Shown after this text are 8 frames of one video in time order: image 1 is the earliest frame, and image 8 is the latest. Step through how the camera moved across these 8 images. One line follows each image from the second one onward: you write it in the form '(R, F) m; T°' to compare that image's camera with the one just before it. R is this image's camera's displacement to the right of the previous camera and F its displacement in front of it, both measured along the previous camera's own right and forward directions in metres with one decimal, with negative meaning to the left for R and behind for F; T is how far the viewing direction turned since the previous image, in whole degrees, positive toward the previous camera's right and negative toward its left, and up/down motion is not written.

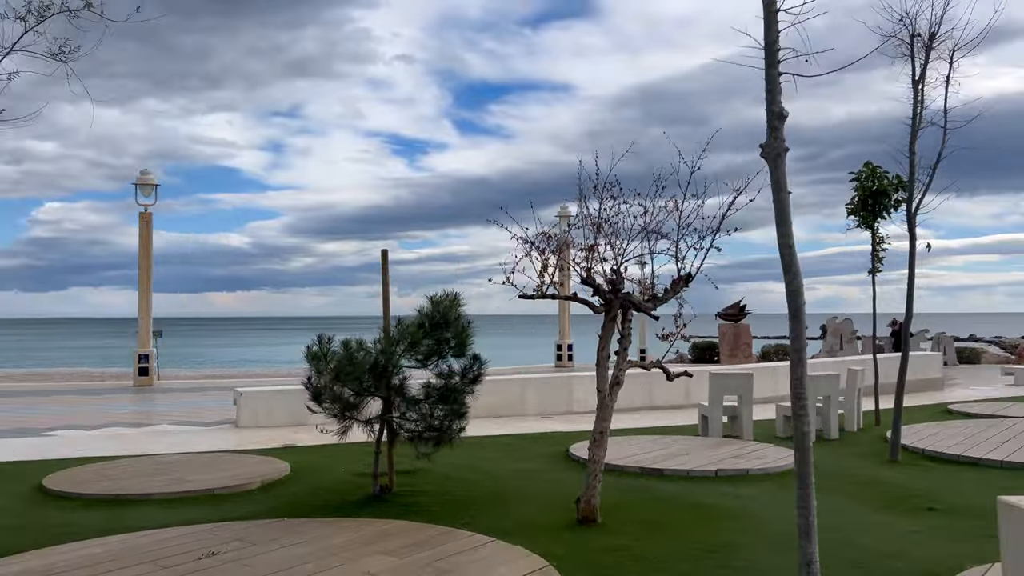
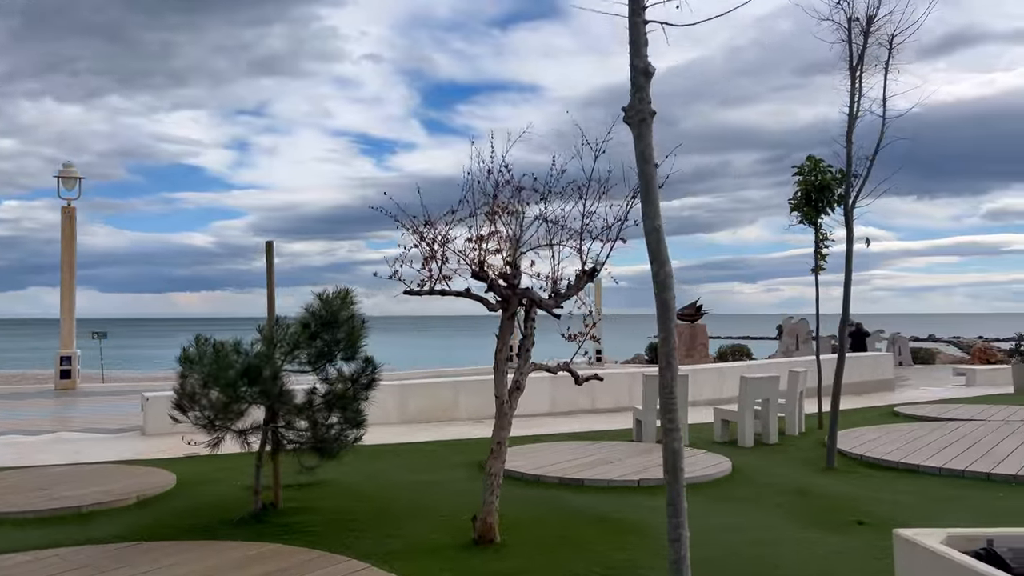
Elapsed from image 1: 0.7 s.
(+0.5, +0.5) m; +2°
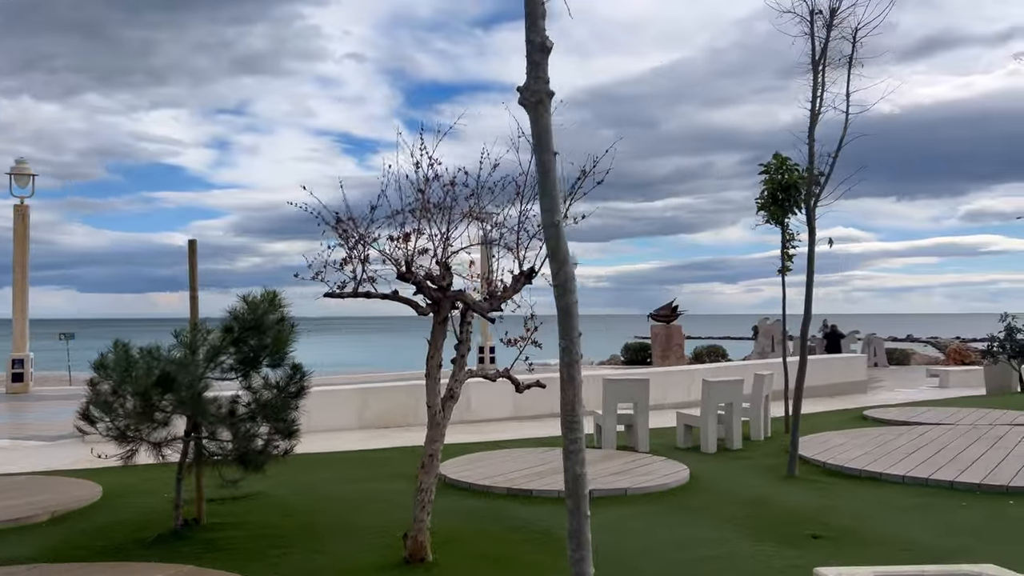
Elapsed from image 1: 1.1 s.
(+0.3, +0.3) m; +1°
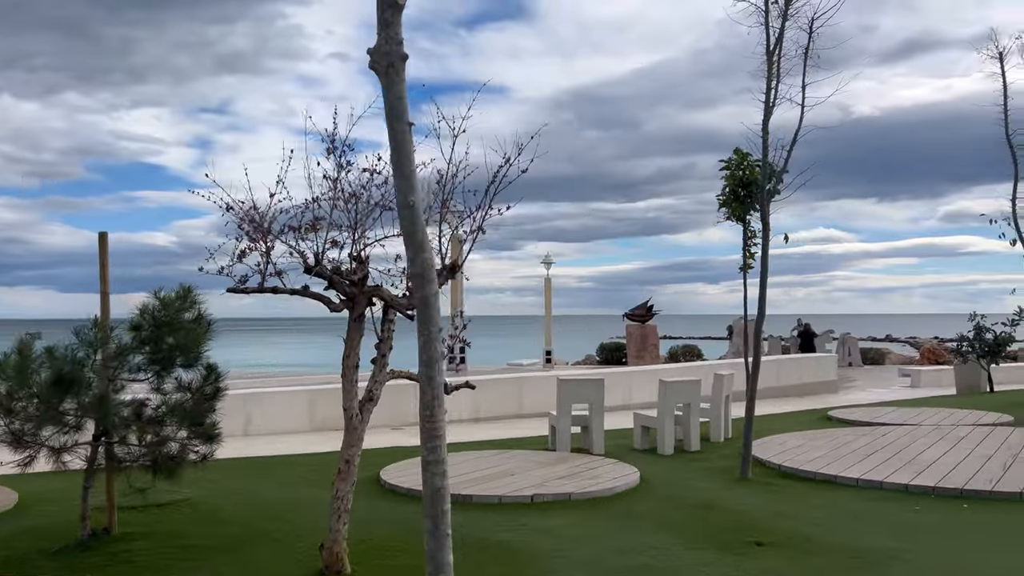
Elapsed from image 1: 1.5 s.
(+0.3, +0.3) m; +1°
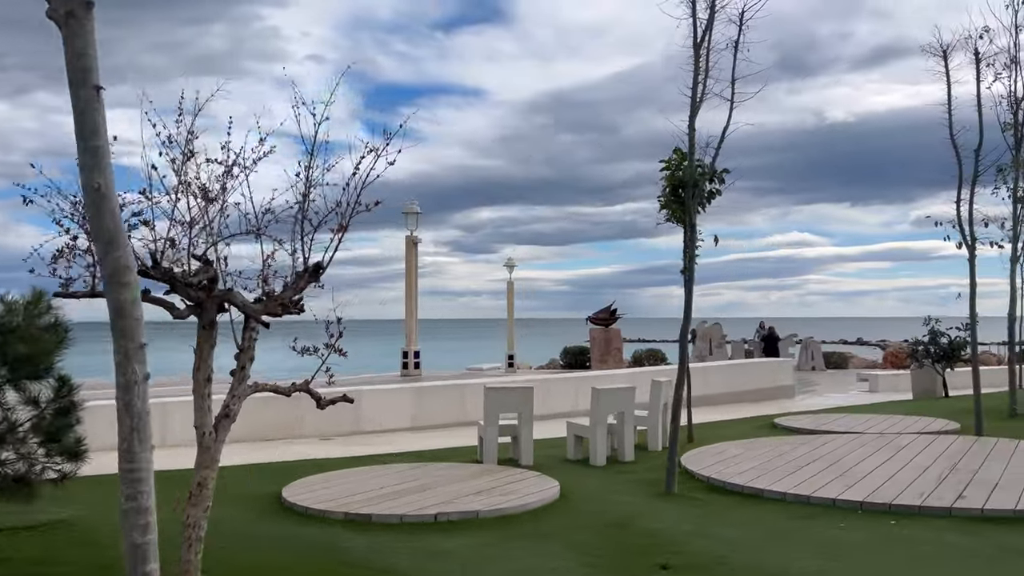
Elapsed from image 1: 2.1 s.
(+0.5, +0.4) m; +2°
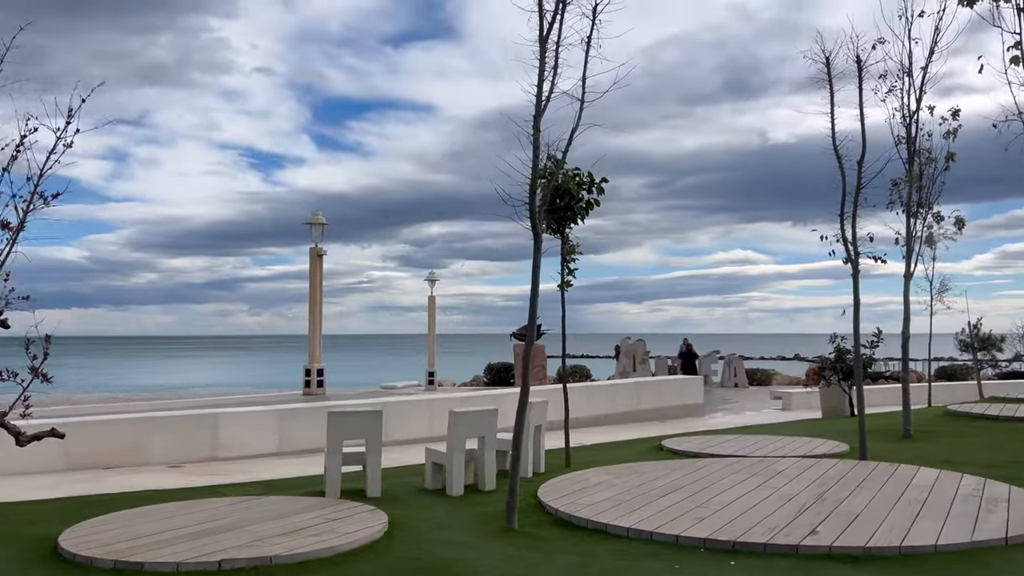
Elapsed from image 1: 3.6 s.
(+0.9, +0.6) m; +3°
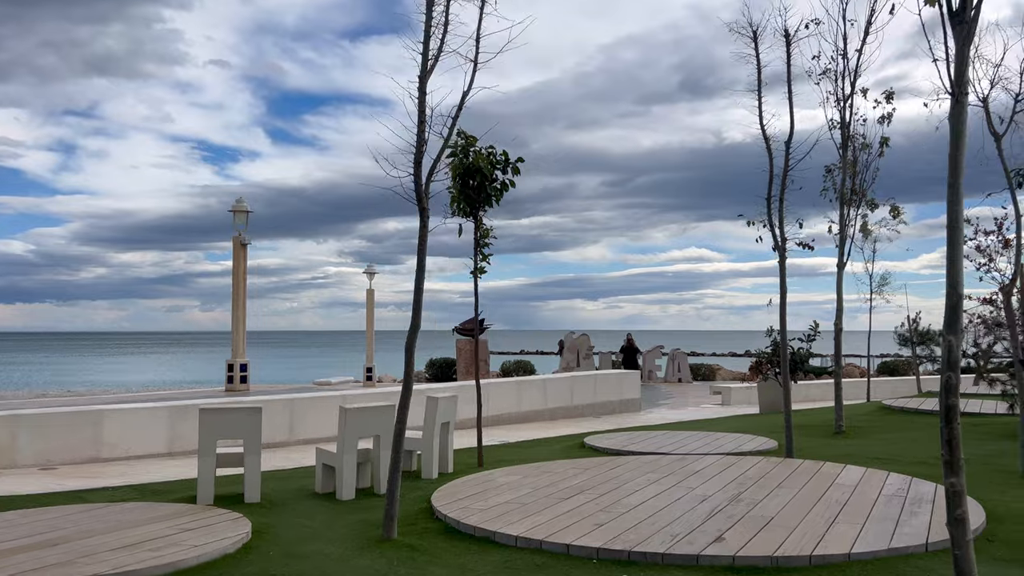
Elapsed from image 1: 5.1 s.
(+0.5, +0.6) m; +3°
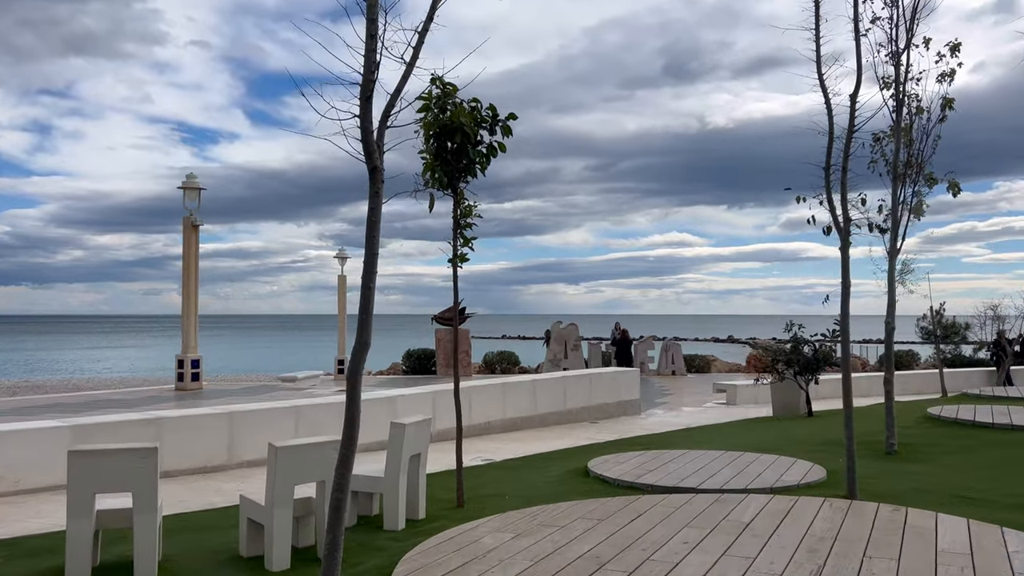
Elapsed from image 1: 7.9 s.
(-0.1, +1.8) m; +1°
